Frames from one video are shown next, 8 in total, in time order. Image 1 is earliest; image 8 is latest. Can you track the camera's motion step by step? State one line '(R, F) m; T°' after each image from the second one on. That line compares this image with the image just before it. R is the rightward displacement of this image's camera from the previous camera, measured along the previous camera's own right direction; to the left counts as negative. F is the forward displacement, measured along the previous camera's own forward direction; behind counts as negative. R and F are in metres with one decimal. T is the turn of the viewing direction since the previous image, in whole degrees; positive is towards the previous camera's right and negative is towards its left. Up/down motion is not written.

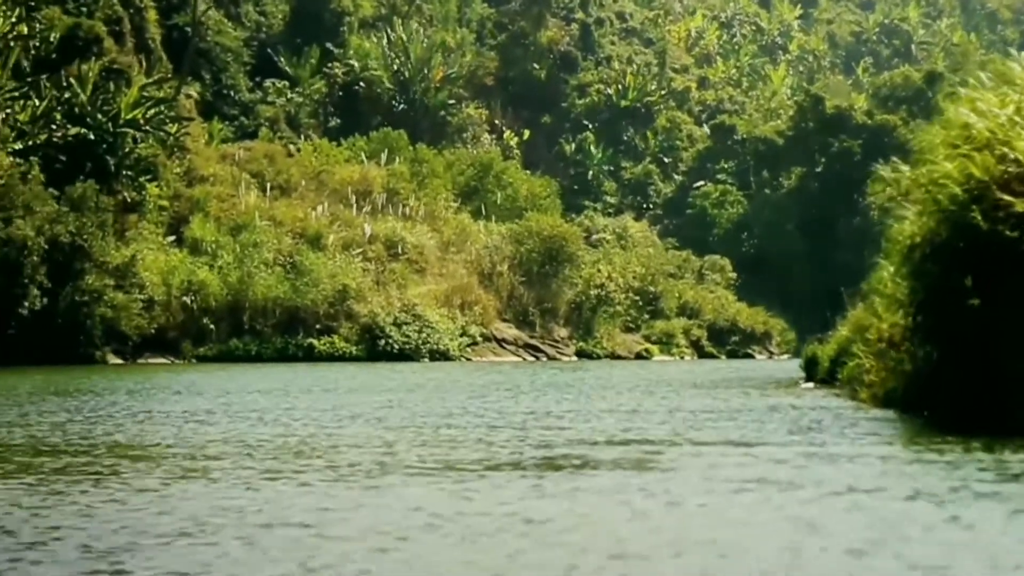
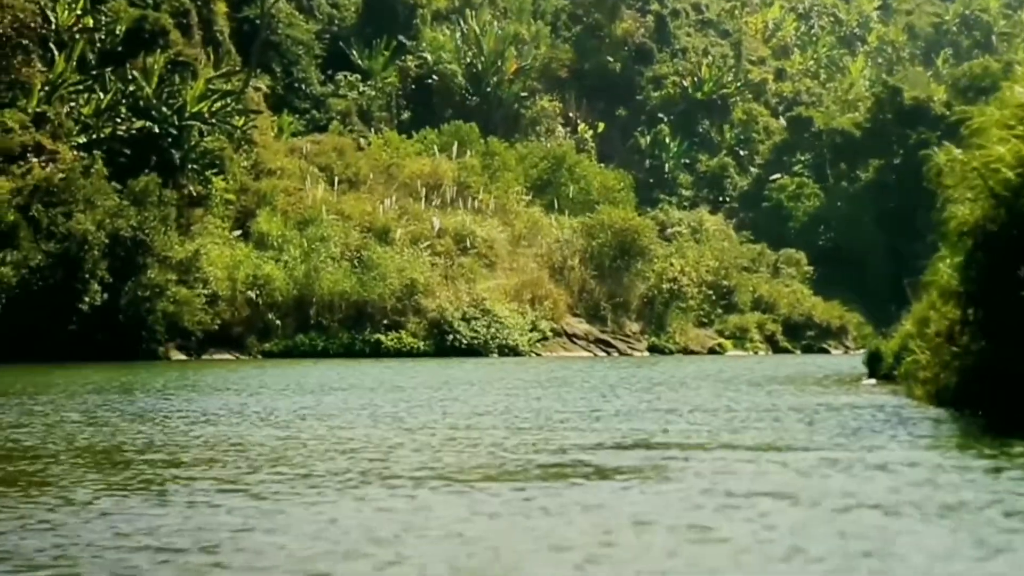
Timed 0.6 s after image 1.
(+0.2, +0.8) m; -2°
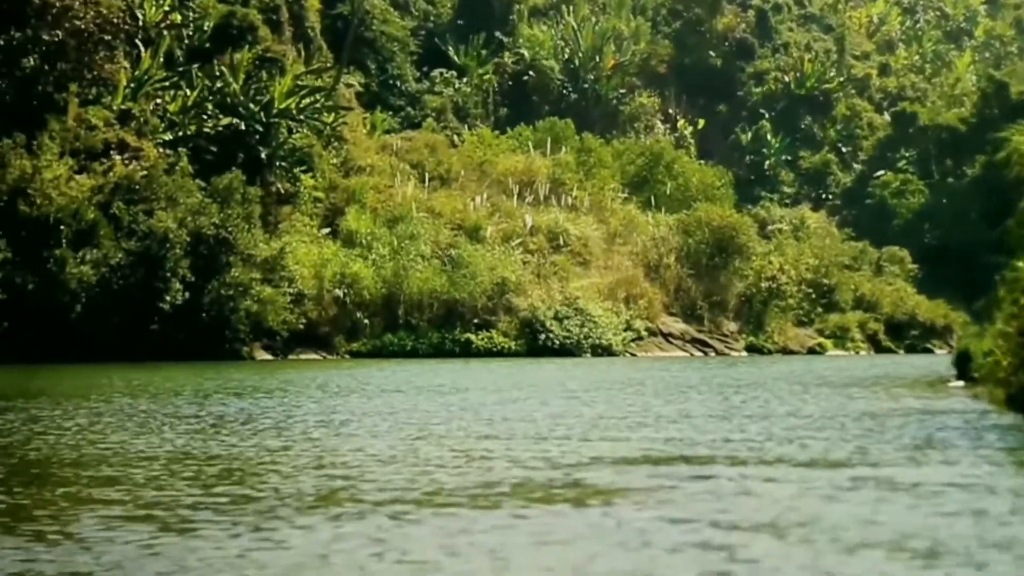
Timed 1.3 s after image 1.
(+0.3, +1.1) m; -2°
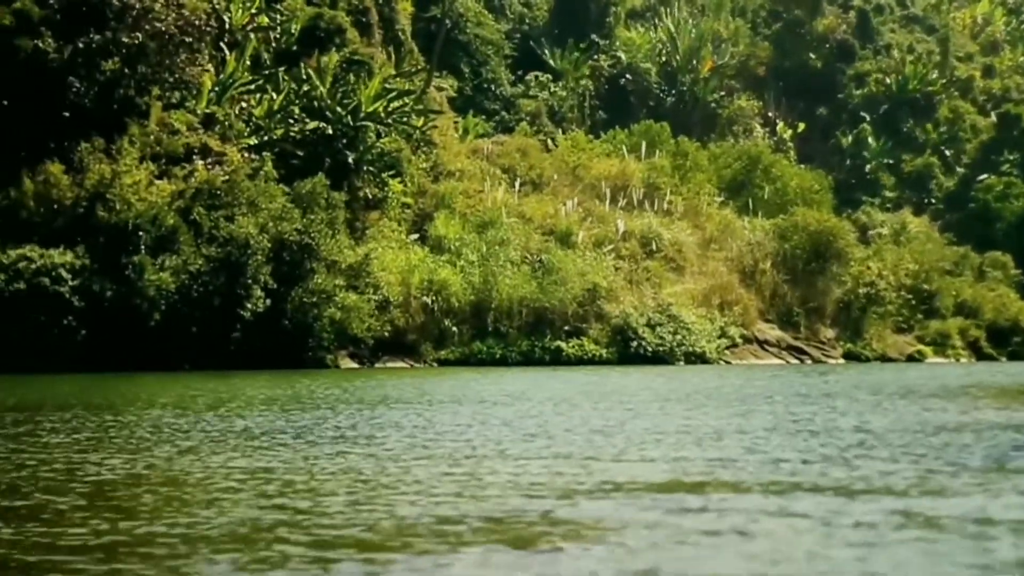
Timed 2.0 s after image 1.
(+0.3, +1.0) m; -2°
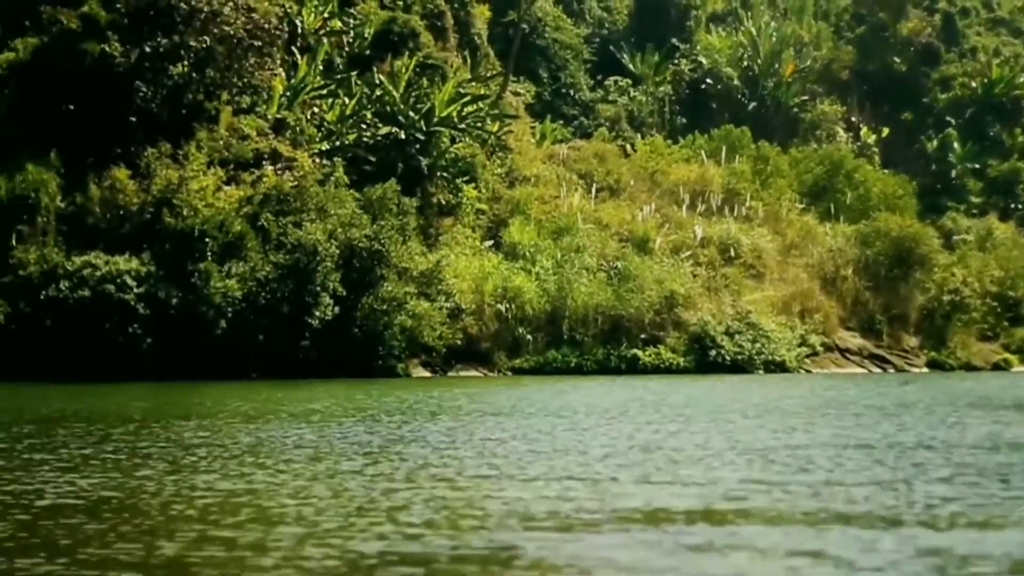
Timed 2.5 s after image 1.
(+0.2, +0.9) m; -2°
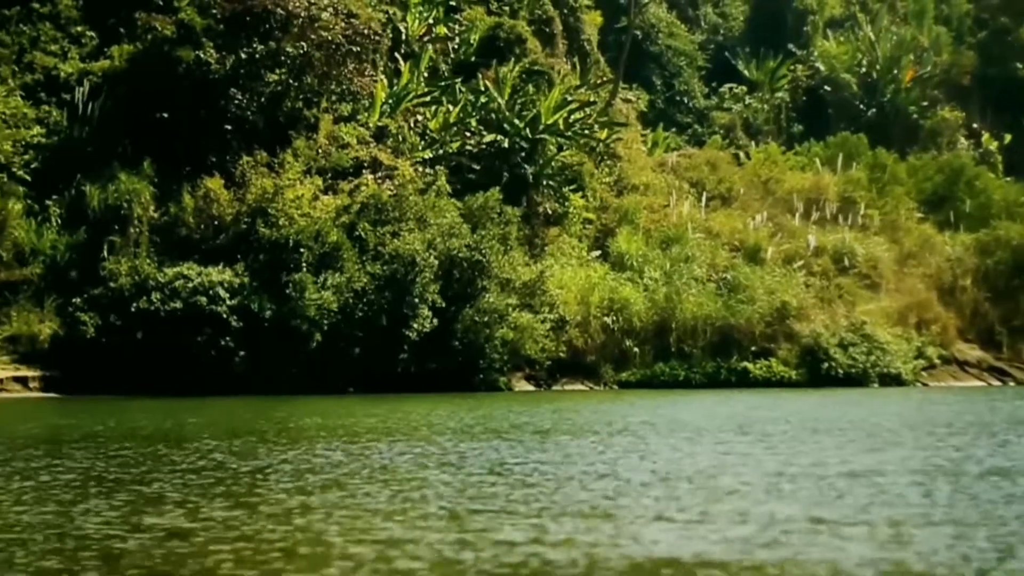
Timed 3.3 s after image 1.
(+0.3, +1.2) m; -3°
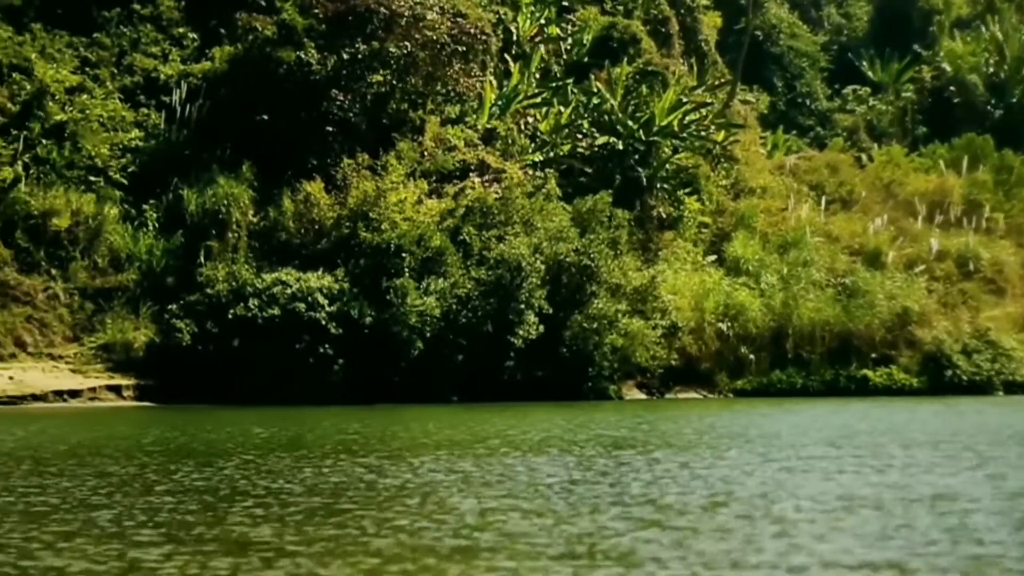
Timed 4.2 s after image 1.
(+0.3, +1.2) m; -3°
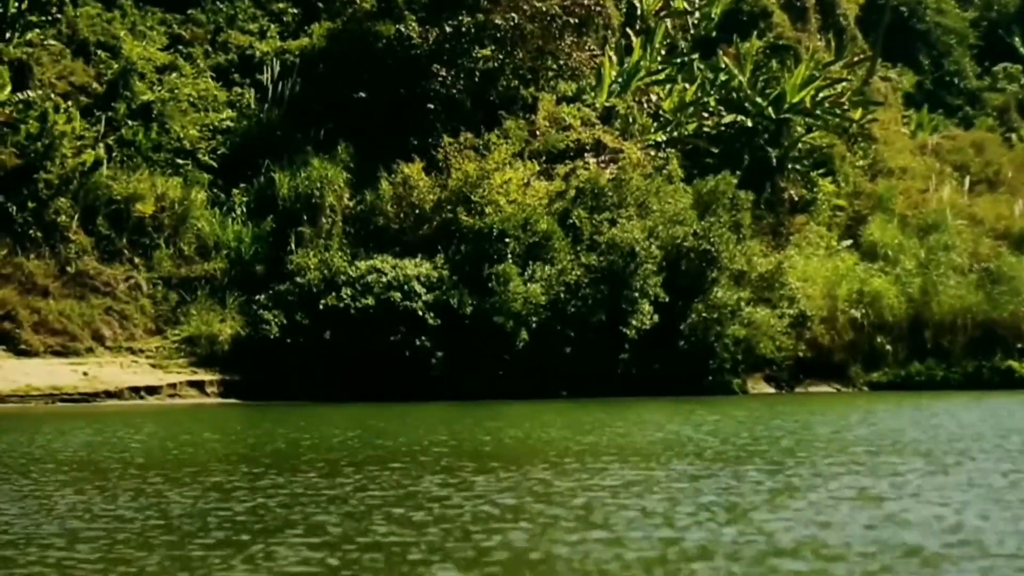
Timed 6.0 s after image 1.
(+0.6, +2.6) m; -3°
